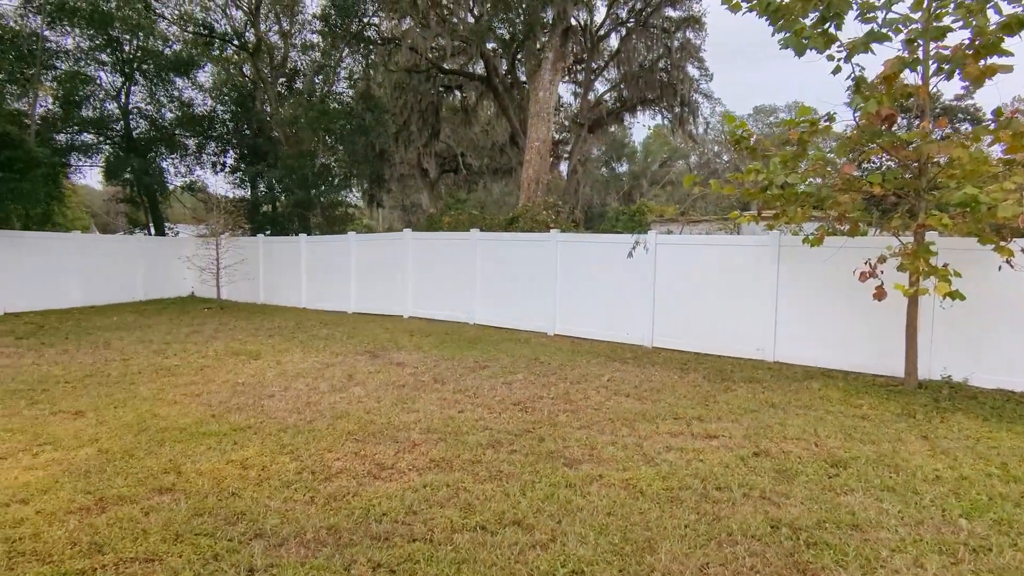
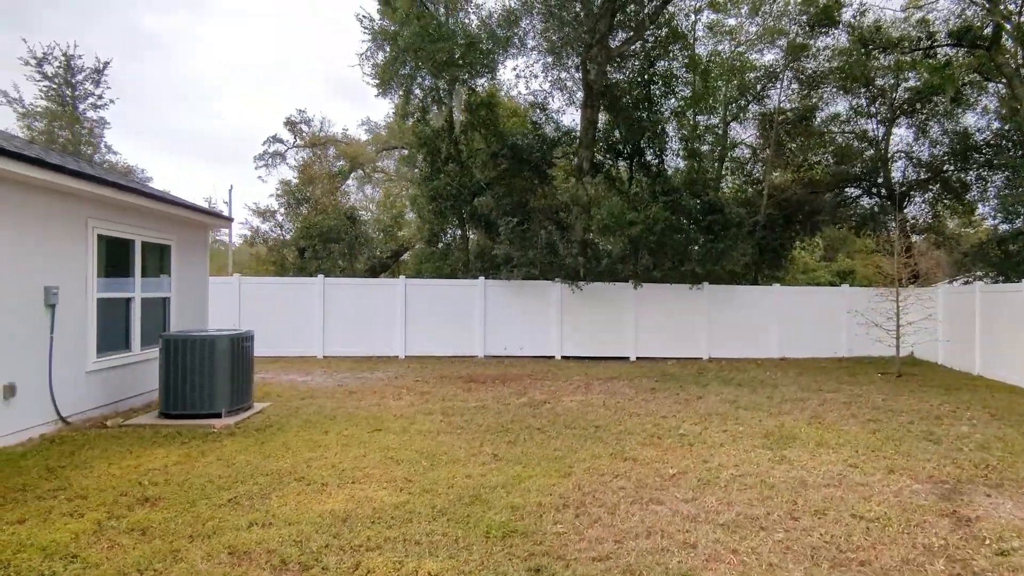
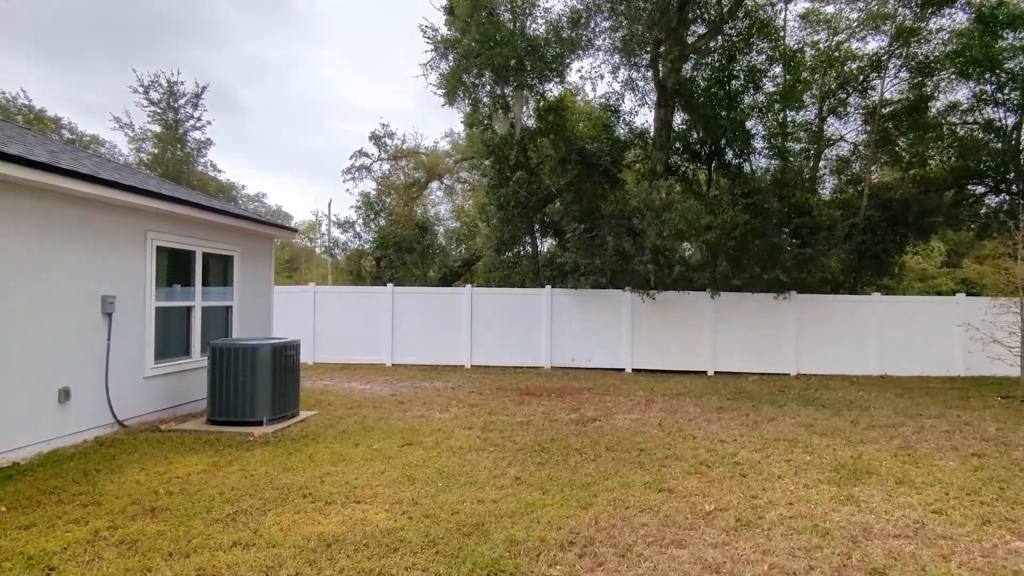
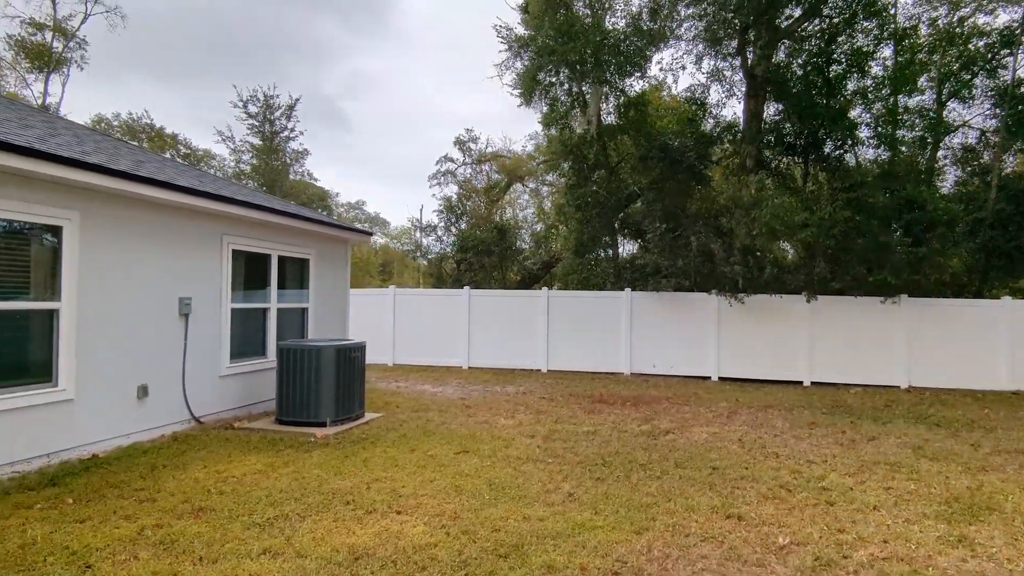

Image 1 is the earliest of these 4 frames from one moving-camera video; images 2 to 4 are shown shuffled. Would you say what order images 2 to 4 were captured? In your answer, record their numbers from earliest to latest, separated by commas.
2, 3, 4
